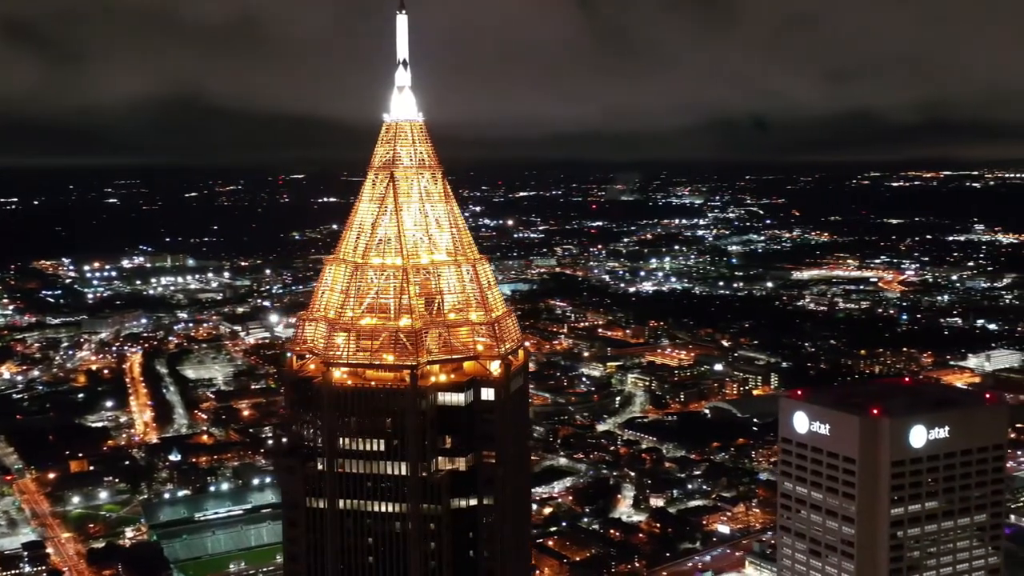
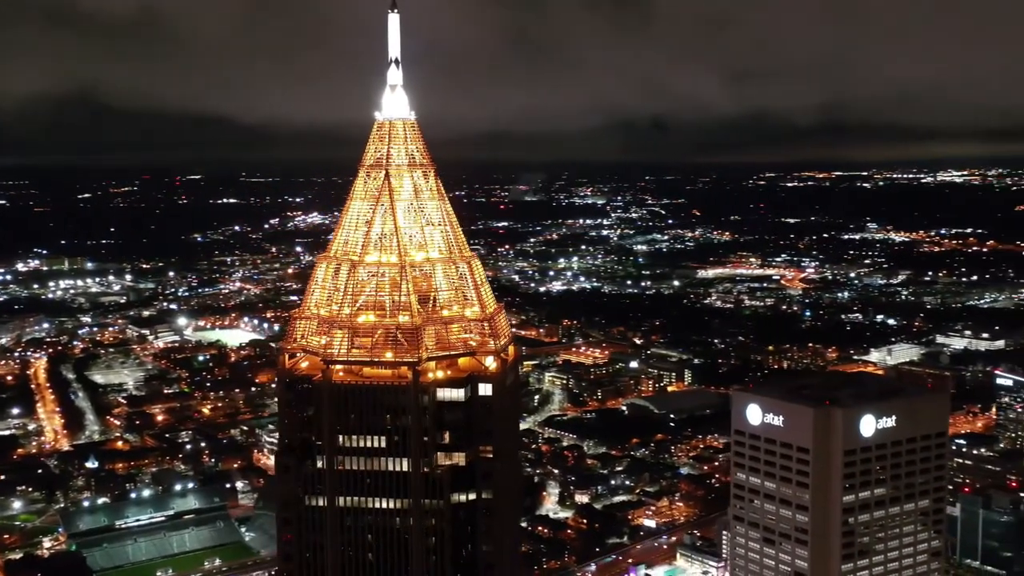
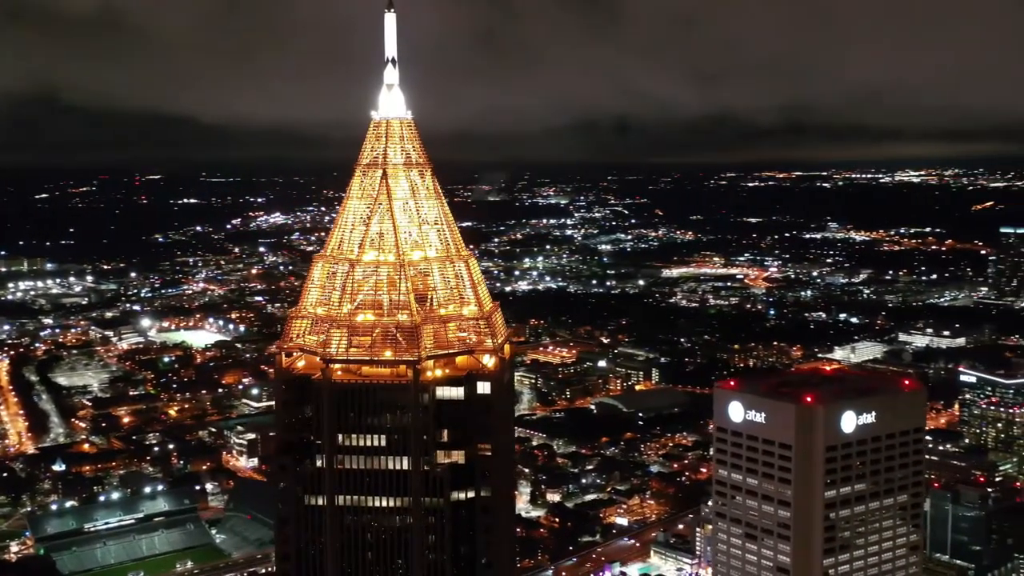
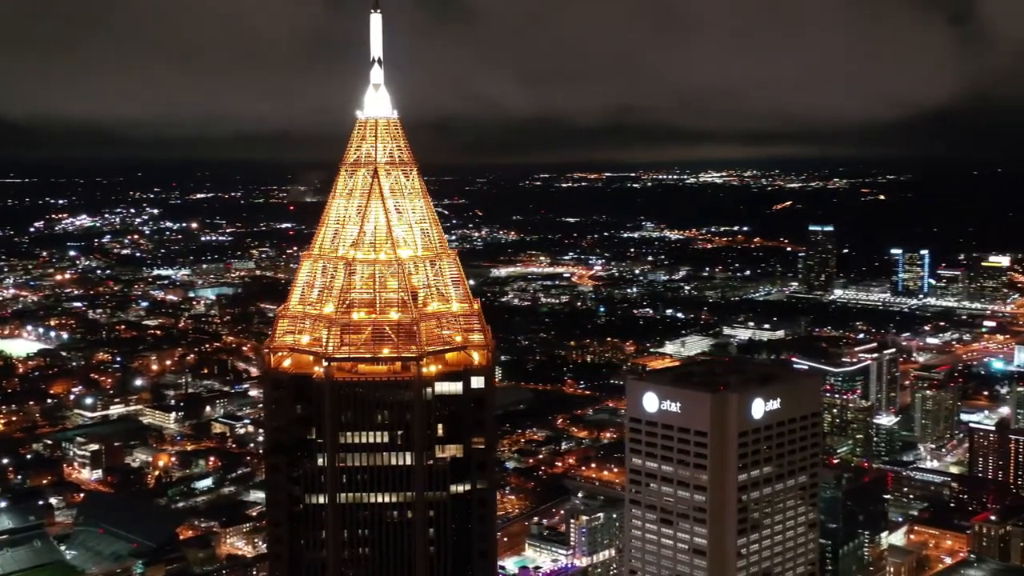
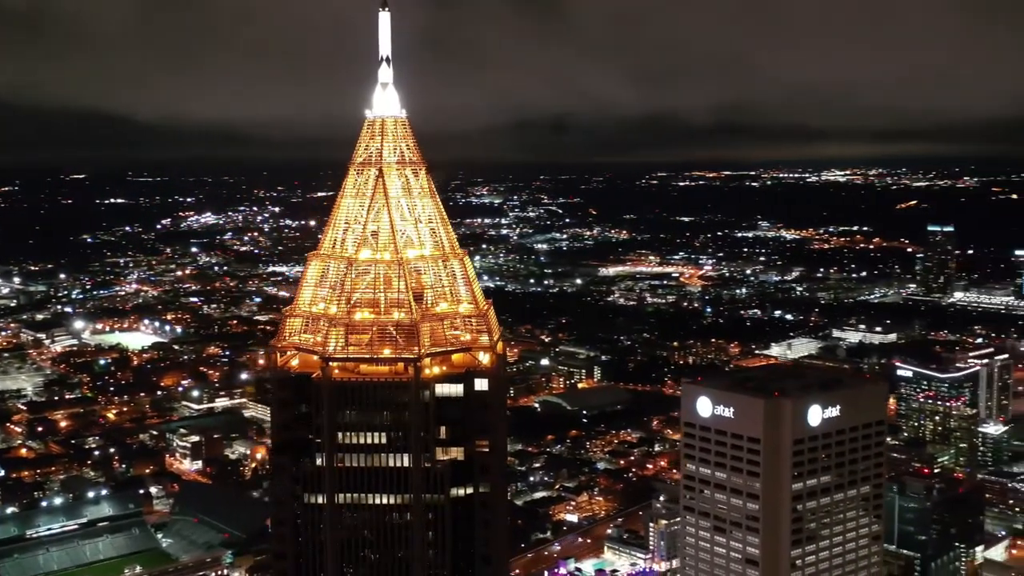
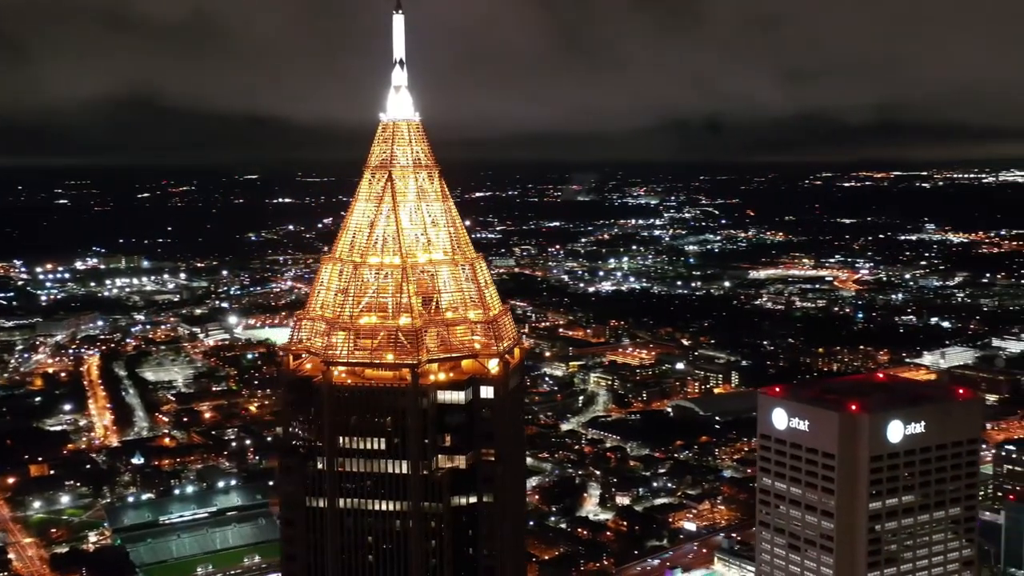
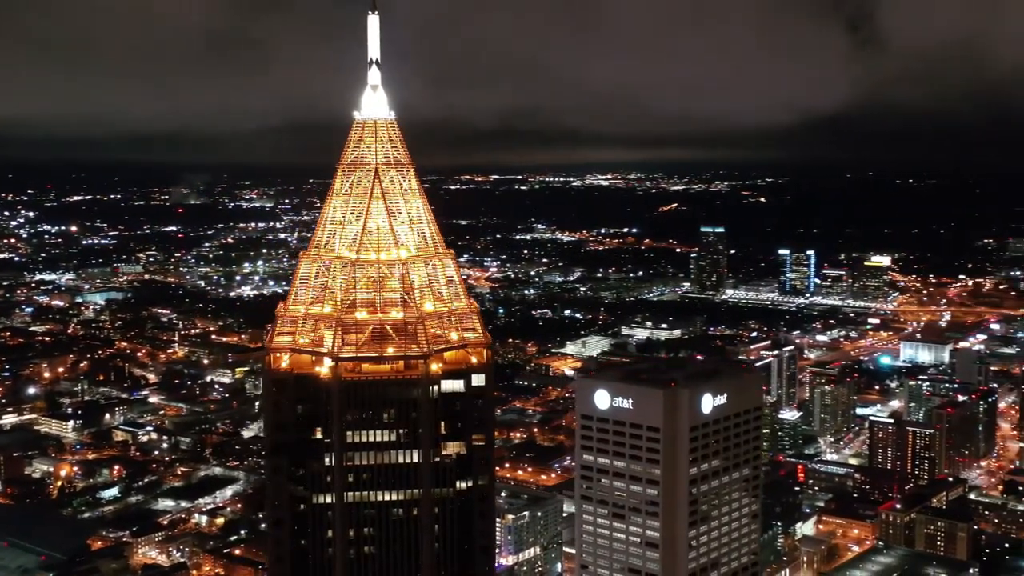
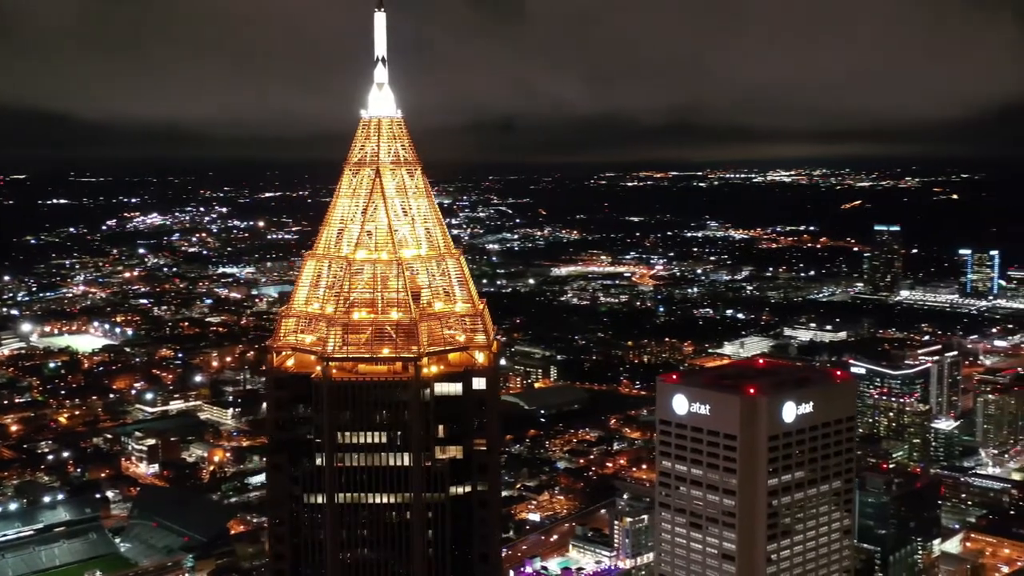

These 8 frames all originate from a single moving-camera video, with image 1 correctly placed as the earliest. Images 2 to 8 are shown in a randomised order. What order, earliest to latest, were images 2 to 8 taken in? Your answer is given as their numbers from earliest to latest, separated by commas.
6, 2, 3, 5, 8, 4, 7
